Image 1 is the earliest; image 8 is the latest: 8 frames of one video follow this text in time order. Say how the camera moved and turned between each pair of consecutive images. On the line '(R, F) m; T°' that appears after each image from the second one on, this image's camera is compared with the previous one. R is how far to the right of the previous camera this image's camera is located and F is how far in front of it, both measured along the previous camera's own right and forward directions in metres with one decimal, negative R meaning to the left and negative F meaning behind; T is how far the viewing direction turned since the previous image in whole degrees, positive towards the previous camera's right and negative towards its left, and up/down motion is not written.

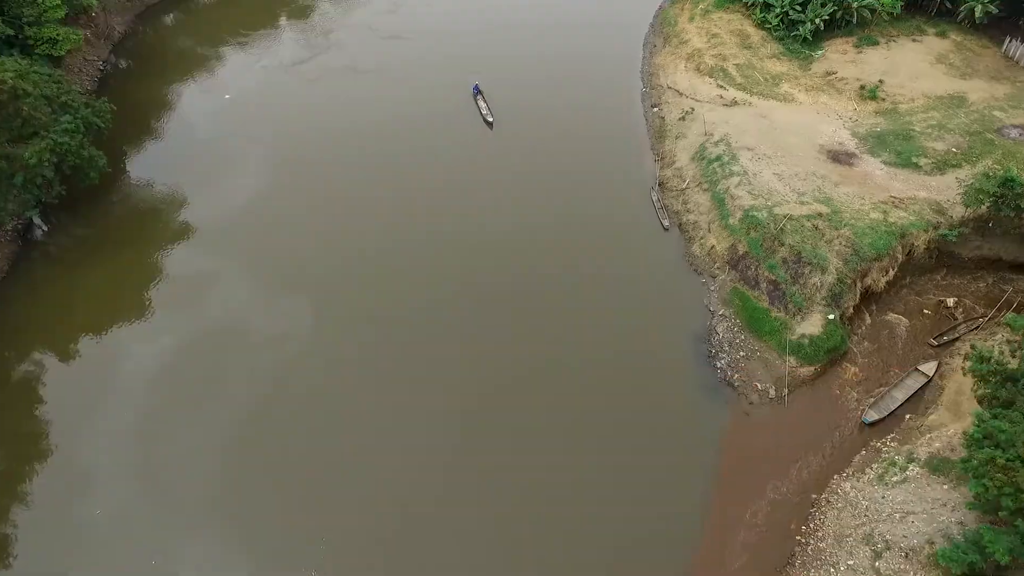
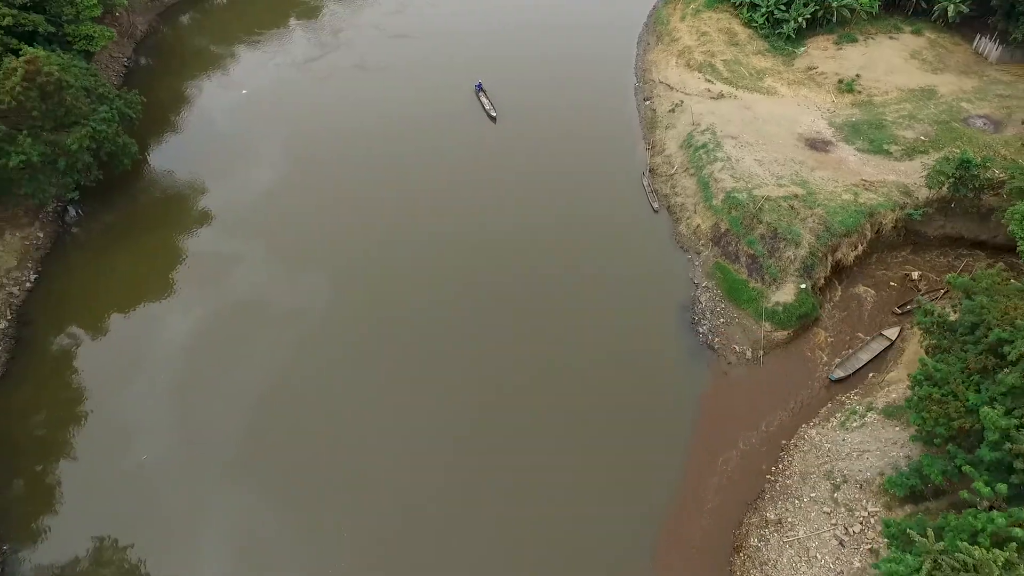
(0.0, -2.3) m; 0°
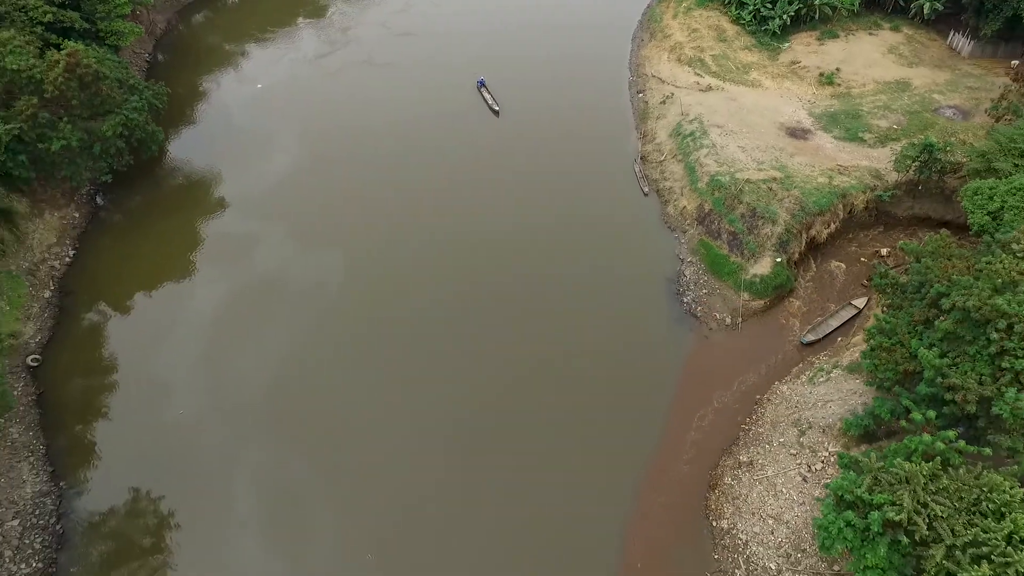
(0.0, -2.3) m; 0°
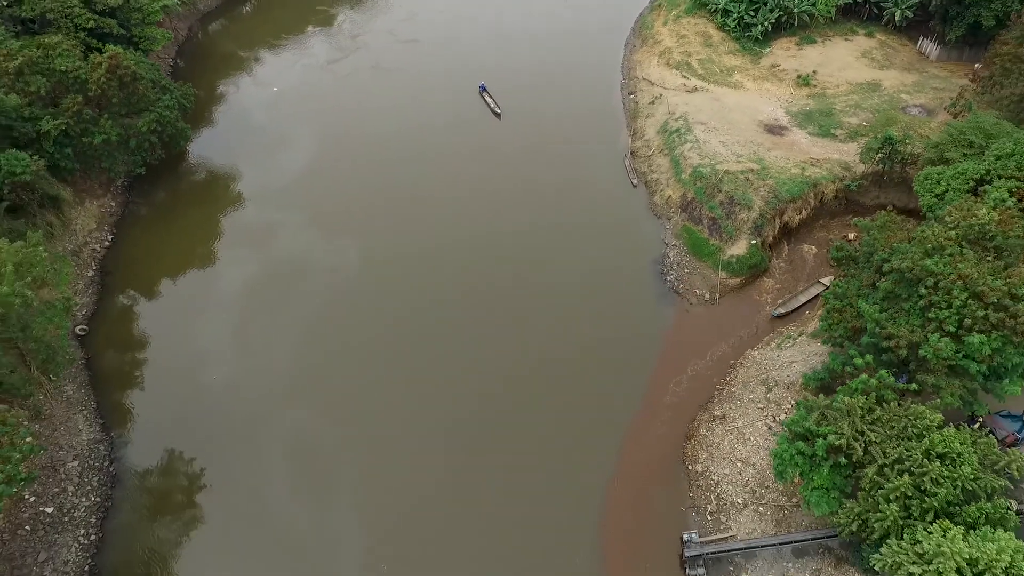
(+0.1, -2.7) m; 0°
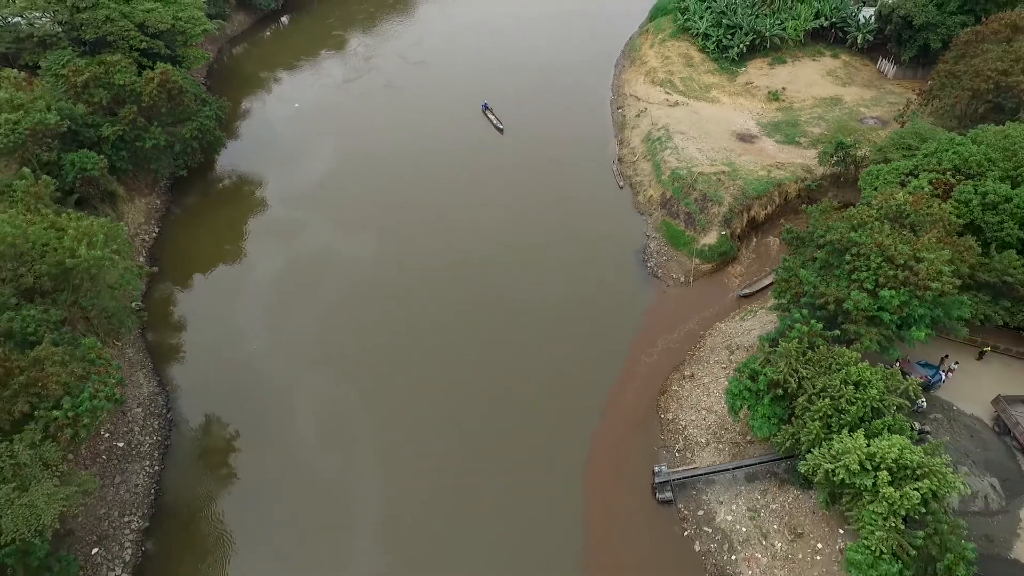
(+0.1, -4.0) m; 0°
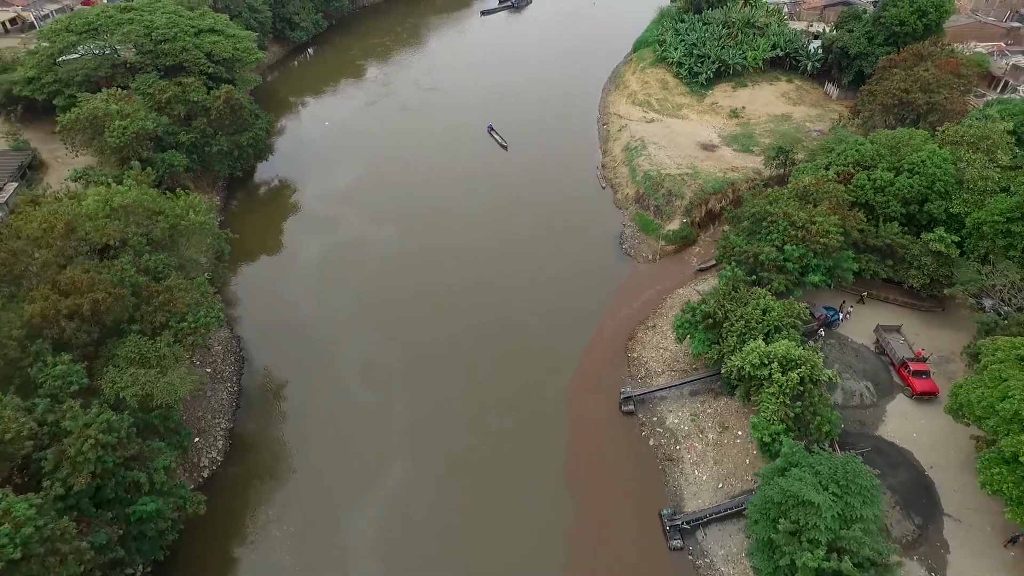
(+0.2, -7.2) m; 0°
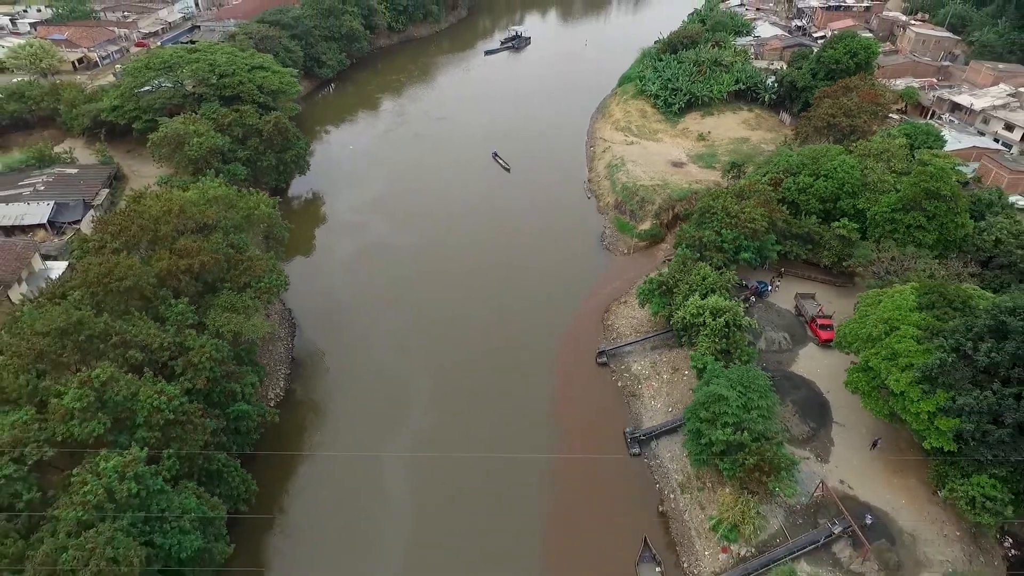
(+0.2, -8.1) m; 0°
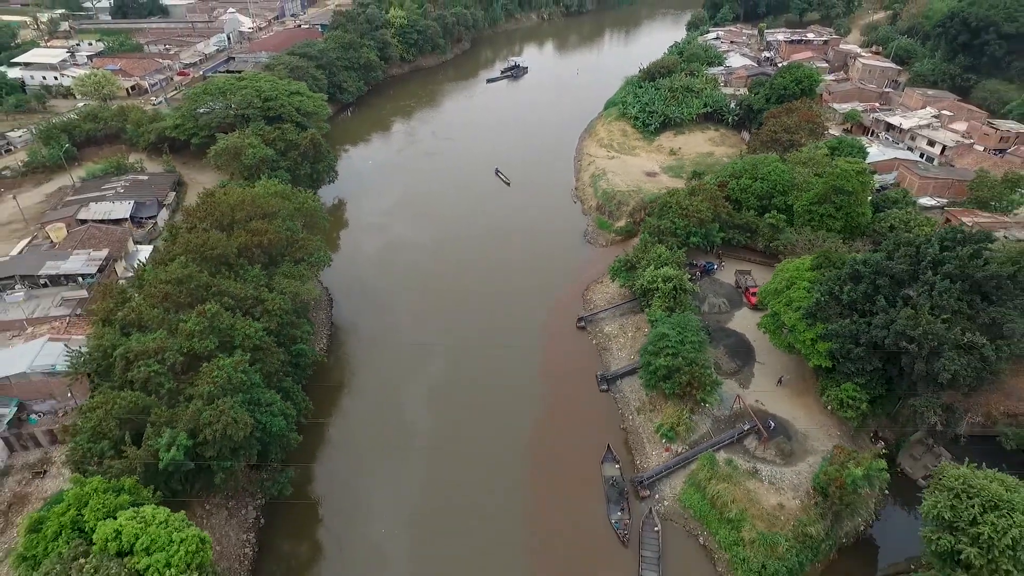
(+0.4, -9.3) m; 0°
